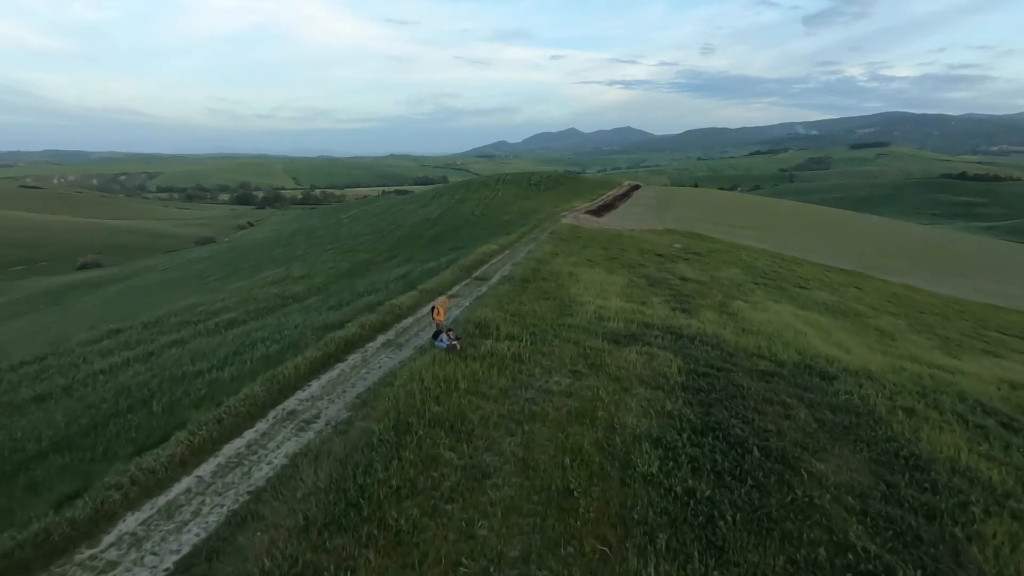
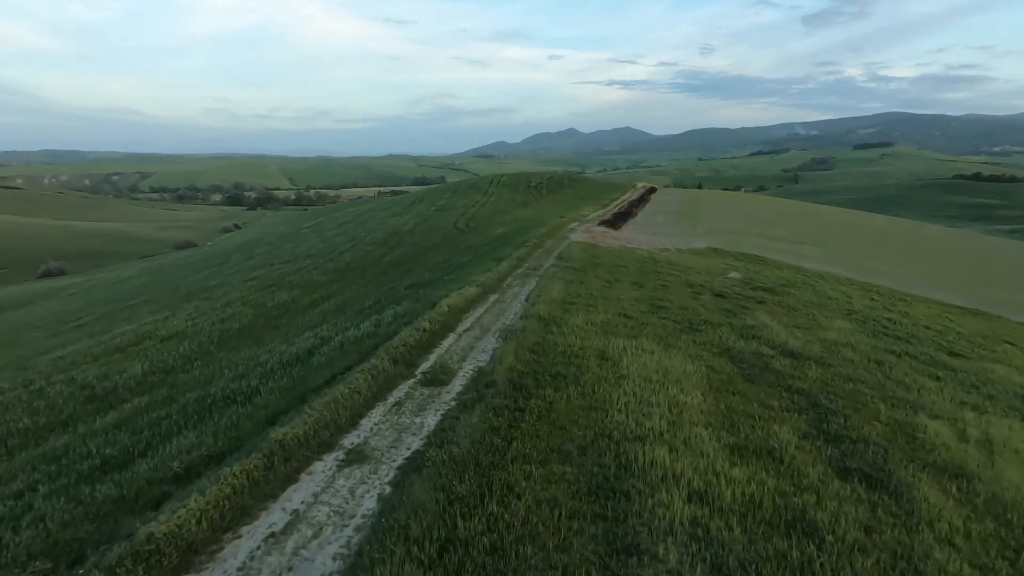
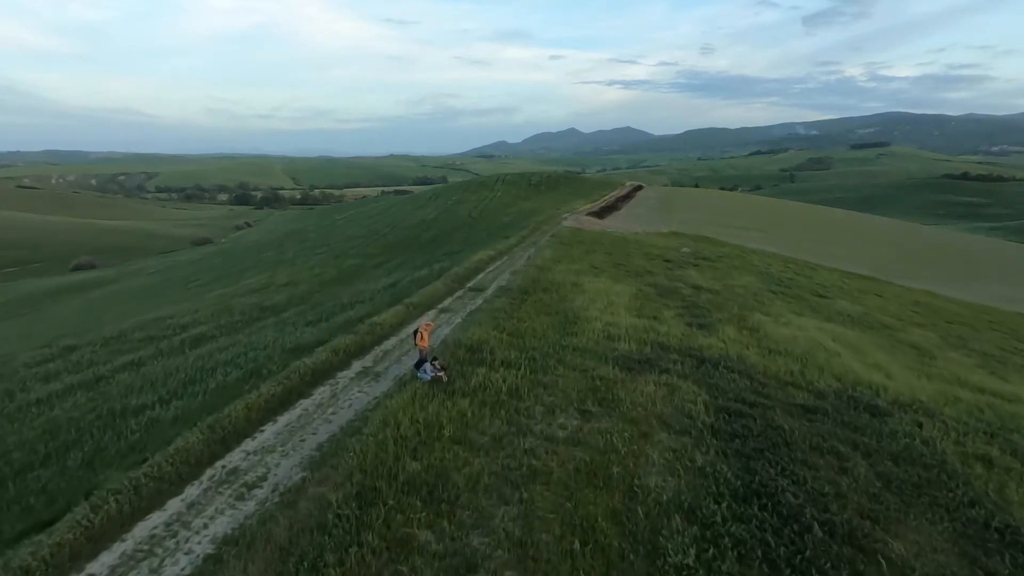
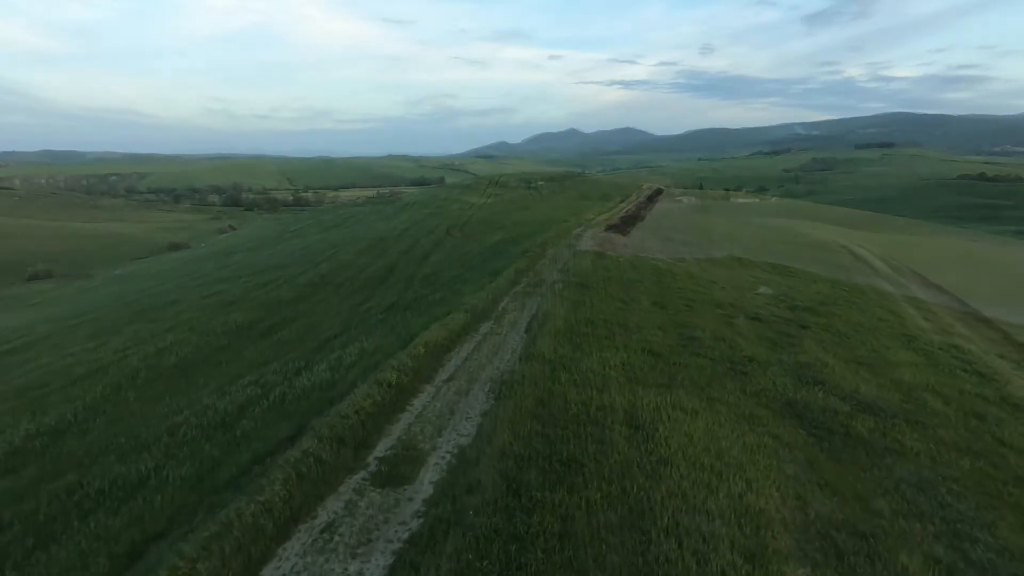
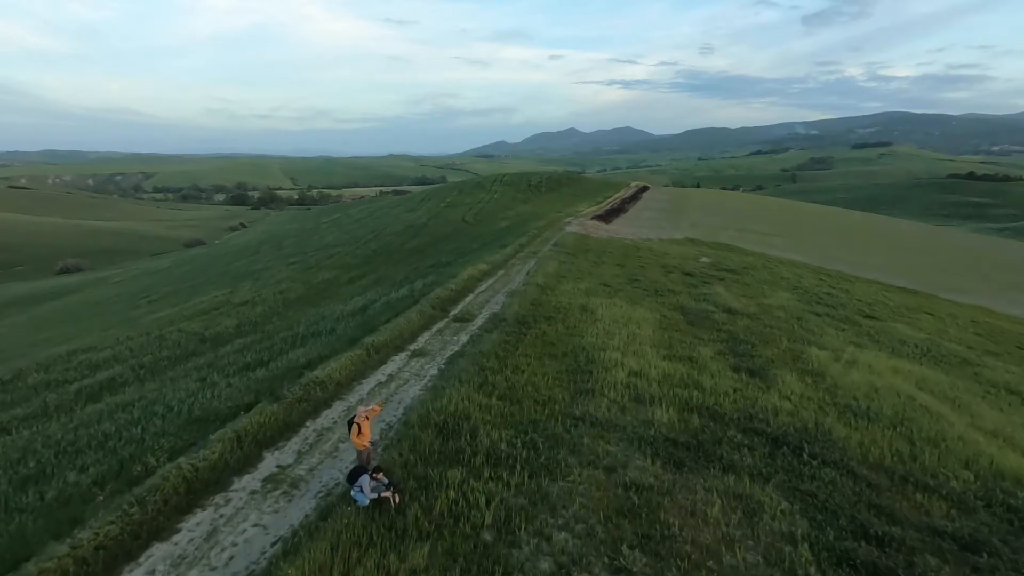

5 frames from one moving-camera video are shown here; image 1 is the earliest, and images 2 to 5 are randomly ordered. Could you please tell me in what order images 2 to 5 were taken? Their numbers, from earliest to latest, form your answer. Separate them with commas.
3, 5, 2, 4
